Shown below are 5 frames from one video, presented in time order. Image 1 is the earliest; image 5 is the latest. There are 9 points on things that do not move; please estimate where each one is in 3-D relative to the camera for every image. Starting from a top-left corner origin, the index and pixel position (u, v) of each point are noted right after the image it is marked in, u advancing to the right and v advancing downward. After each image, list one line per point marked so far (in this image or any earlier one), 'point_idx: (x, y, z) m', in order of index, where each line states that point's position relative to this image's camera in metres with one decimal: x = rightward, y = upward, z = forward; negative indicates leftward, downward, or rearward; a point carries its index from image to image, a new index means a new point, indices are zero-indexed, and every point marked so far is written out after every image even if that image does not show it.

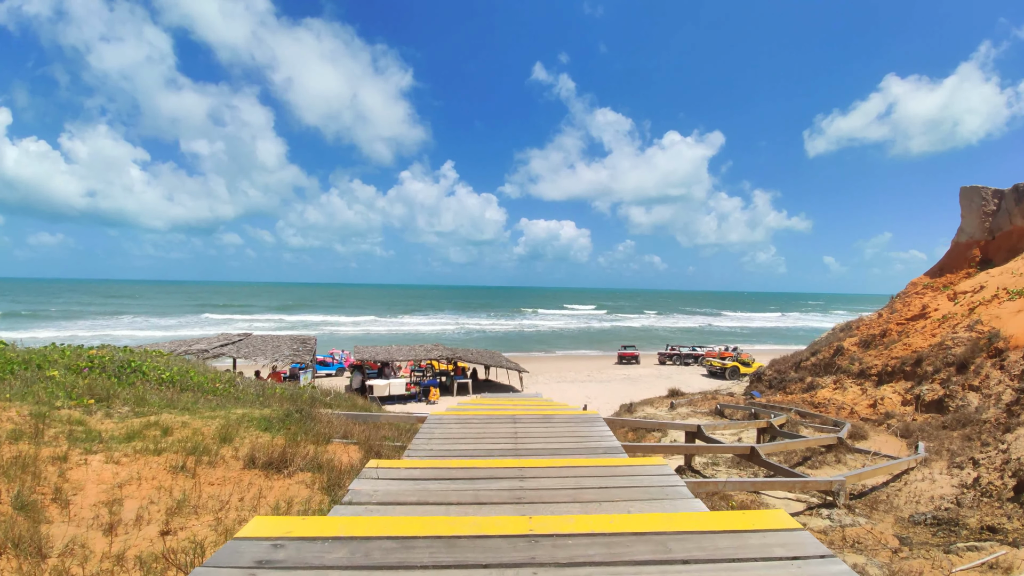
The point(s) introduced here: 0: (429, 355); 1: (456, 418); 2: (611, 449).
0: (-3.7, -3.0, +19.4) m
1: (-0.7, -1.7, +5.6) m
2: (+1.0, -1.7, +4.5) m
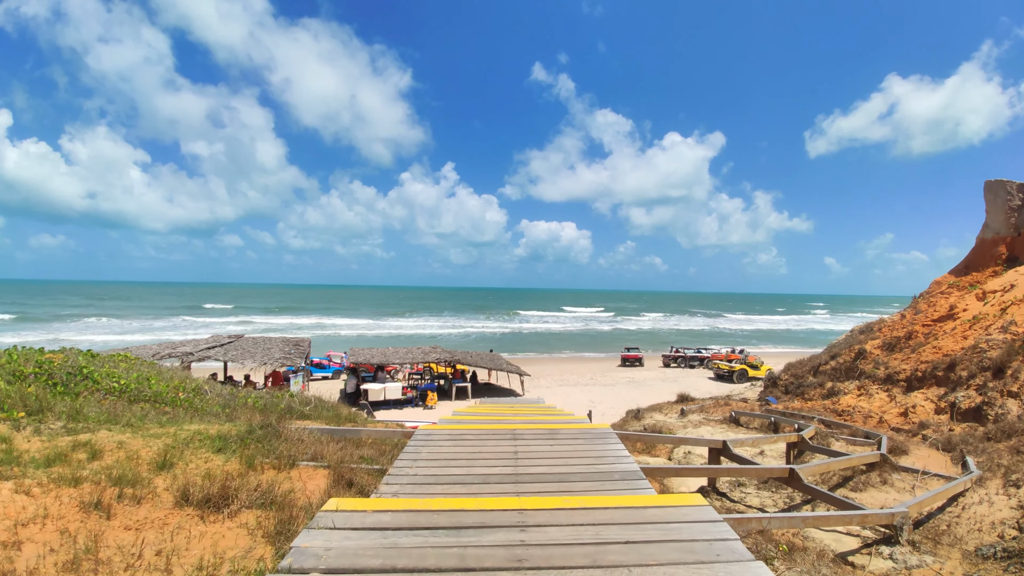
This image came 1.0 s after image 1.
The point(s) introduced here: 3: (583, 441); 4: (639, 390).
0: (-3.7, -3.0, +18.6) m
1: (-0.7, -1.6, +4.9) m
2: (+1.0, -1.6, +3.8) m
3: (+0.8, -1.6, +4.6) m
4: (+5.4, -4.3, +18.4) m
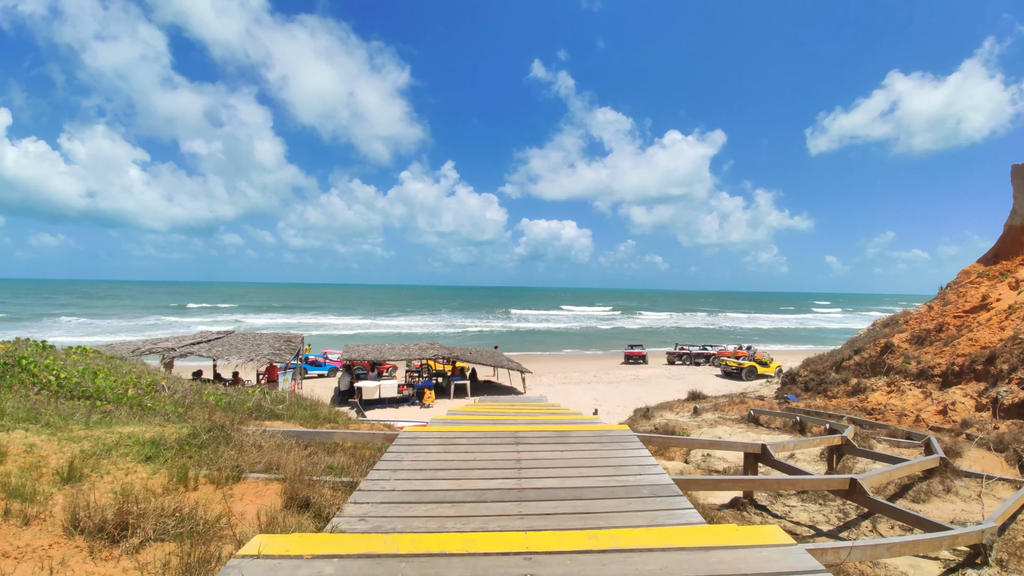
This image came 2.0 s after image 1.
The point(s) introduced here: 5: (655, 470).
0: (-3.6, -2.7, +17.9) m
1: (-0.7, -1.4, +4.1) m
2: (+1.0, -1.4, +3.0) m
3: (+0.8, -1.4, +3.9) m
4: (+5.4, -4.1, +17.7) m
5: (+1.1, -1.4, +3.3) m
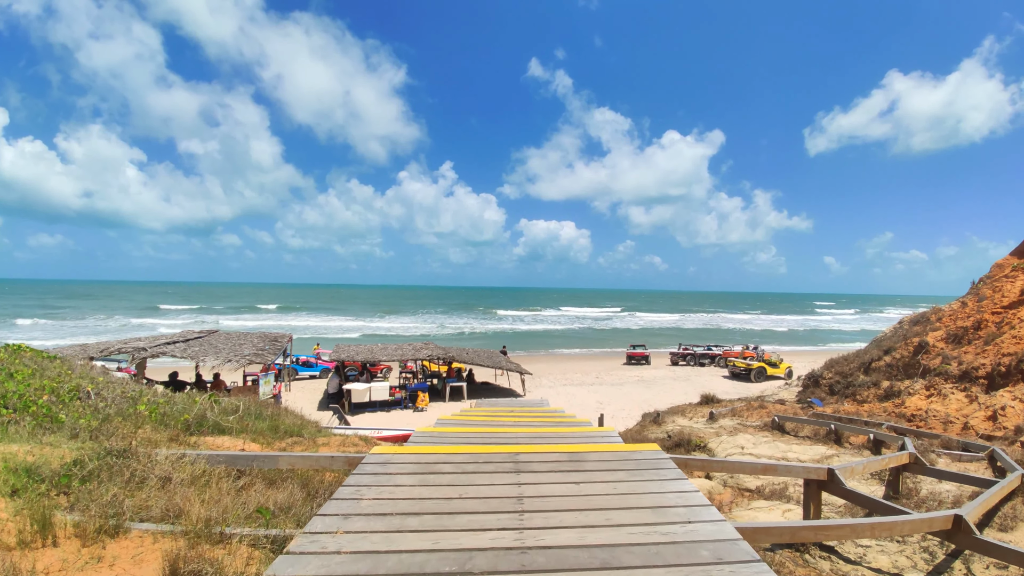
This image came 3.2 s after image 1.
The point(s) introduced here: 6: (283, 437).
0: (-3.7, -2.6, +16.9) m
1: (-0.7, -1.2, +3.2) m
2: (+1.0, -1.2, +2.1) m
3: (+0.8, -1.2, +2.9) m
4: (+5.3, -3.9, +16.8) m
5: (+1.1, -1.2, +2.4) m
6: (-2.4, -1.6, +4.6) m
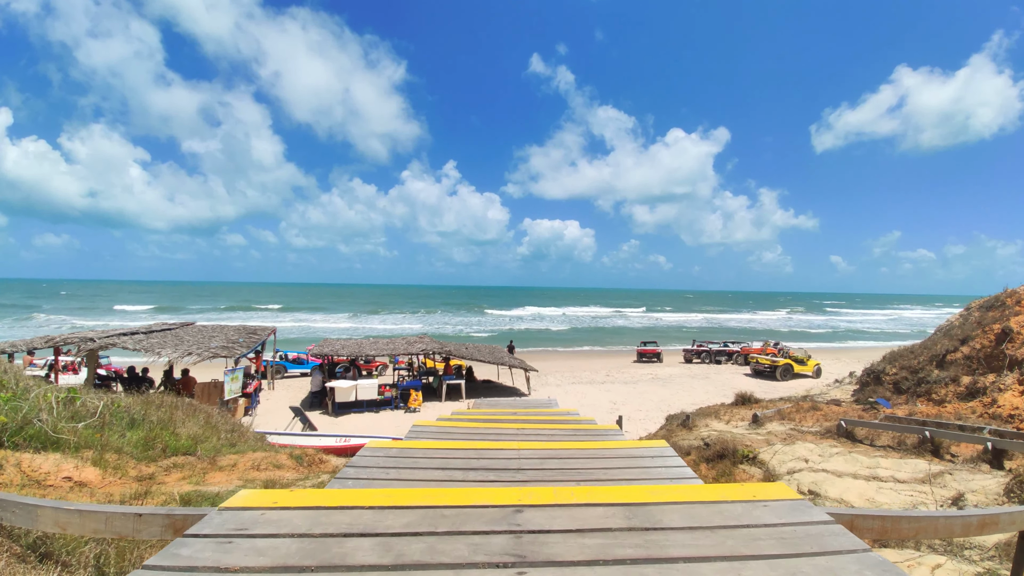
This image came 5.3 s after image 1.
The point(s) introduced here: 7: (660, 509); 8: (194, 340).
0: (-3.6, -2.2, +15.4) m
1: (-0.7, -0.8, +1.6) m
2: (+1.0, -0.8, +0.5) m
3: (+0.8, -0.8, +1.3) m
4: (+5.5, -3.5, +15.1) m
5: (+1.1, -0.8, +0.8) m
6: (-2.4, -1.2, +3.0) m
7: (+0.6, -0.8, +1.7) m
8: (-8.8, -1.4, +12.1) m
